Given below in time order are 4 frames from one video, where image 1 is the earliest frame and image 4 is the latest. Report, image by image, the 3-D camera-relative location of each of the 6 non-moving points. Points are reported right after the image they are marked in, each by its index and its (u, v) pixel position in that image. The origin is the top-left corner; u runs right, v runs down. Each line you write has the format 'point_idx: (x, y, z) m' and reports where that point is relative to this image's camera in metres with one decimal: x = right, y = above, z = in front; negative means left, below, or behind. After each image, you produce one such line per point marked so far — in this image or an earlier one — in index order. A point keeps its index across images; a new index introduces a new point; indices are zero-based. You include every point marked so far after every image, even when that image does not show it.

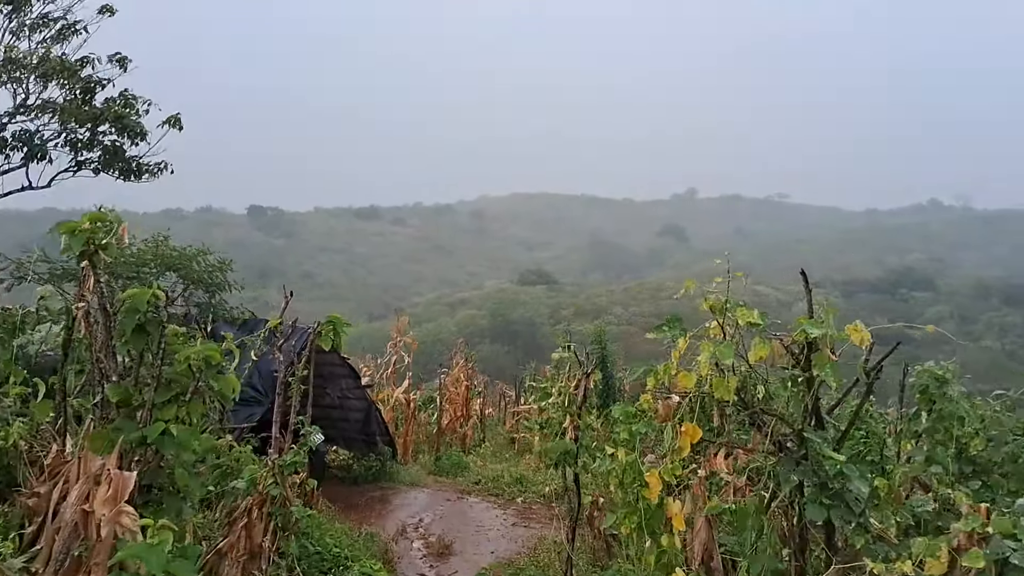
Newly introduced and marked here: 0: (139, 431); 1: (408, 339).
0: (-1.1, -0.4, +2.4) m
1: (-1.4, -0.7, +10.4) m
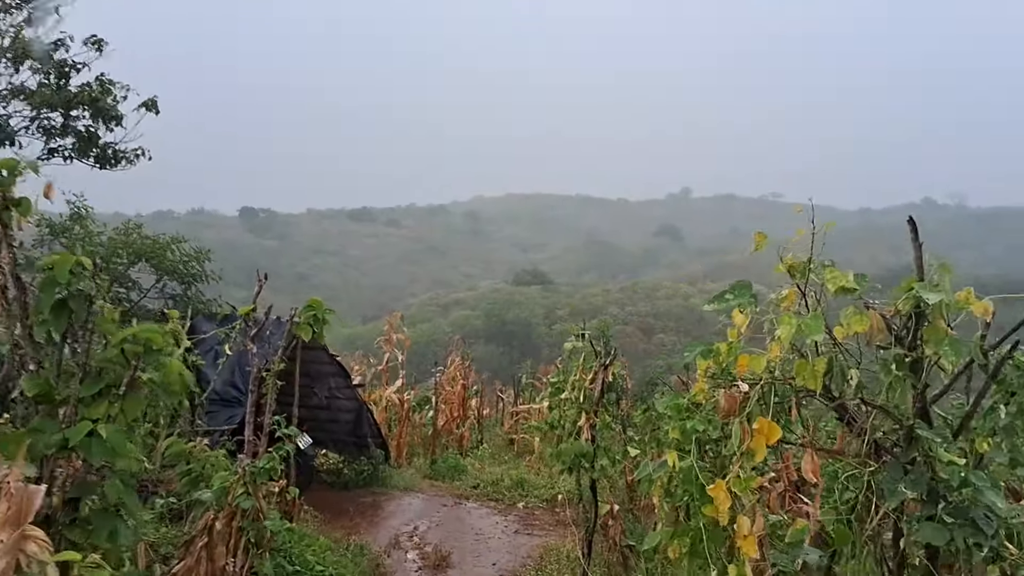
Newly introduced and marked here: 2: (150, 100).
0: (-1.1, -0.4, +1.9) m
1: (-1.5, -0.6, +9.9) m
2: (-4.2, +2.2, +8.9) m
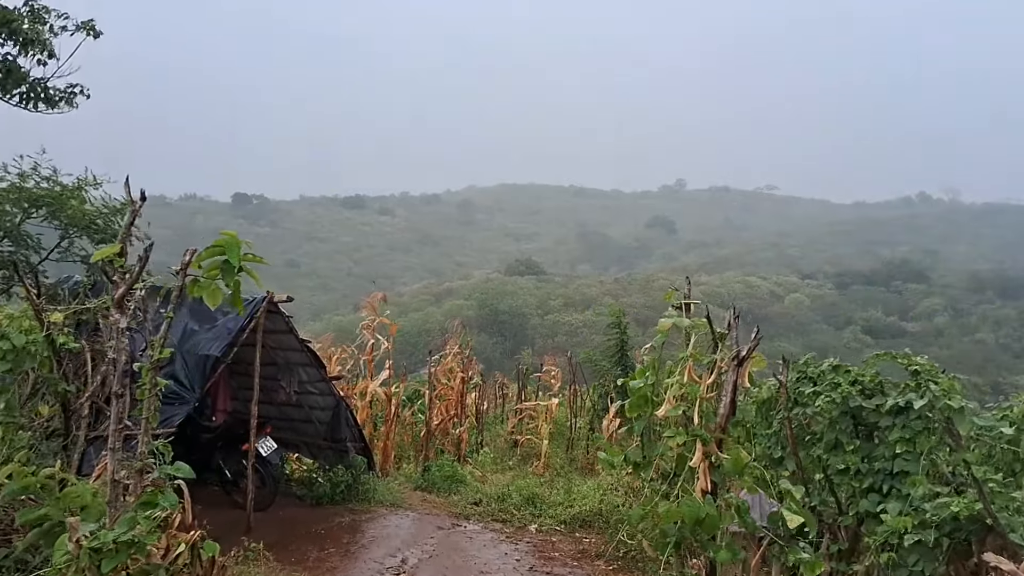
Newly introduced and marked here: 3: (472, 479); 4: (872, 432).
0: (-0.9, -0.2, +0.4) m
1: (-1.4, -0.4, +8.5) m
2: (-4.1, +2.5, +7.4) m
3: (-0.4, -1.8, +7.4) m
4: (+1.7, -0.7, +3.6) m
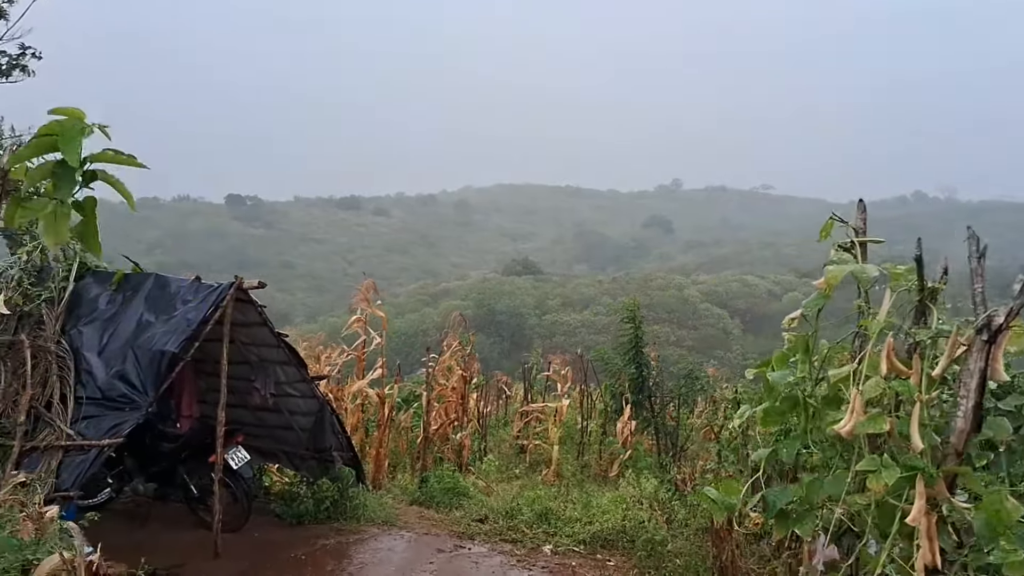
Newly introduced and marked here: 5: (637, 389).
0: (-0.8, -0.1, -0.4) m
1: (-1.3, -0.3, +7.6) m
2: (-4.0, +2.6, +6.5) m
3: (-0.3, -1.7, +6.5) m
4: (+1.8, -0.5, +2.7) m
5: (+1.4, -1.2, +8.7) m
